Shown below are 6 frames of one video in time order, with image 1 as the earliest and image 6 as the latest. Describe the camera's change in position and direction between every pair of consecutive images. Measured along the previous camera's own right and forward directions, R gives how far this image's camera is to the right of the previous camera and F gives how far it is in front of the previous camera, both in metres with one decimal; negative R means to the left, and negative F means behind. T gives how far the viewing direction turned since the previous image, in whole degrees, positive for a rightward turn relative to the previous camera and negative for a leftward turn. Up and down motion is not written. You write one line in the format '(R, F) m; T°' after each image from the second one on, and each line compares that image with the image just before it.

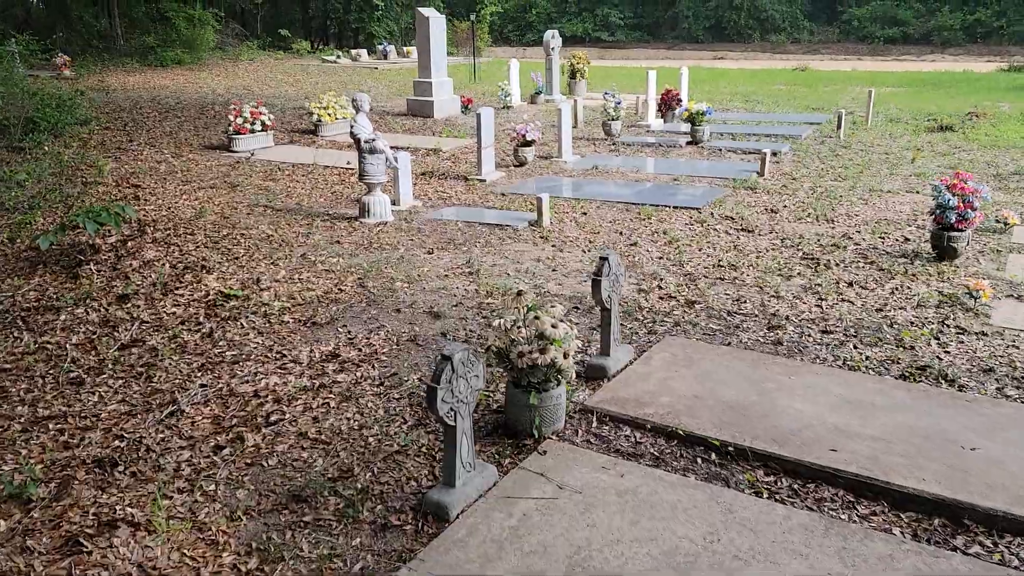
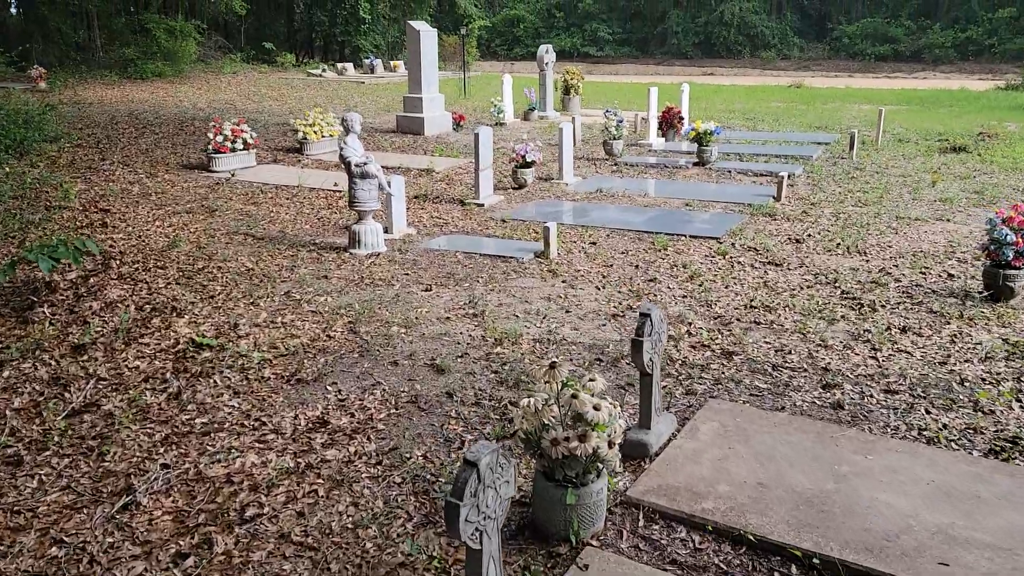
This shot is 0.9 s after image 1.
(-0.2, +0.6) m; +1°
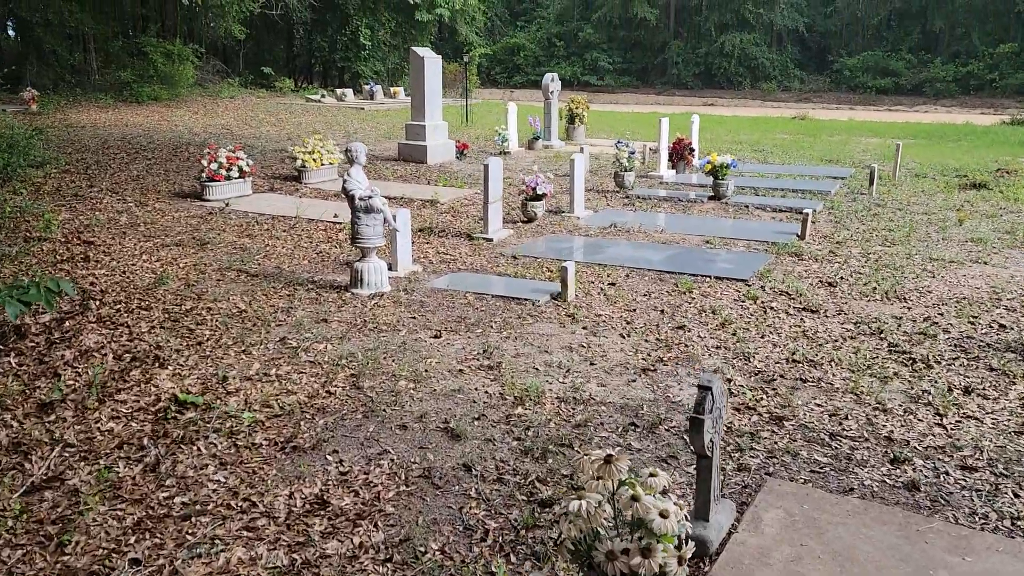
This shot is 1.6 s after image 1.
(-0.2, +0.5) m; 0°
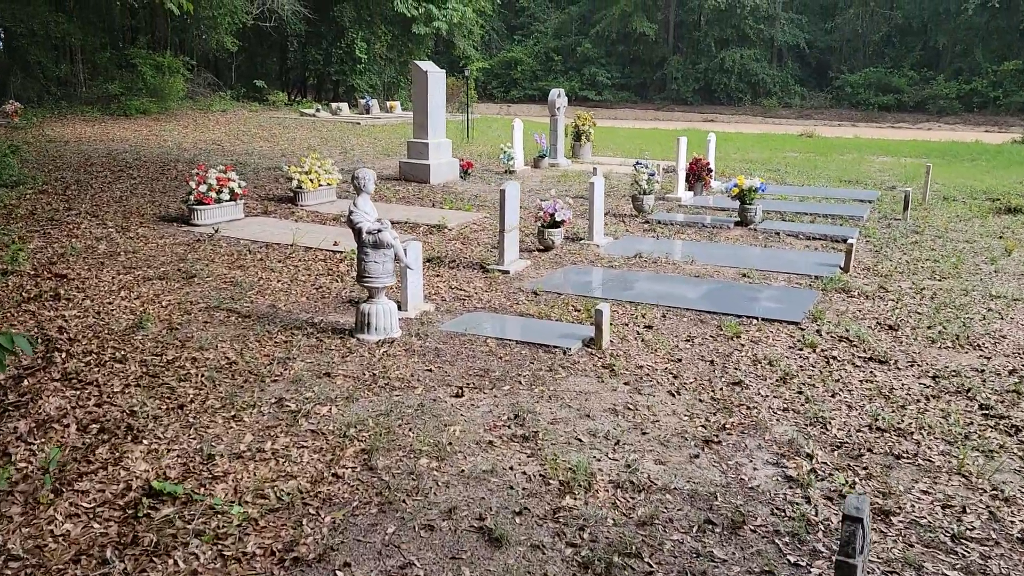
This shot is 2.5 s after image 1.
(-0.2, +0.7) m; +1°
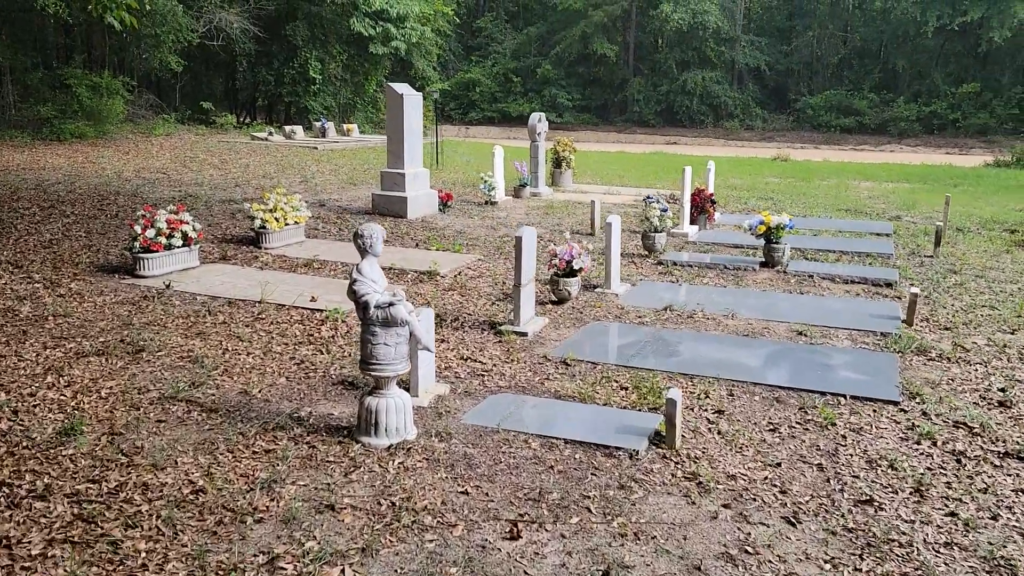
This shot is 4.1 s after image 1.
(-0.5, +1.2) m; +4°
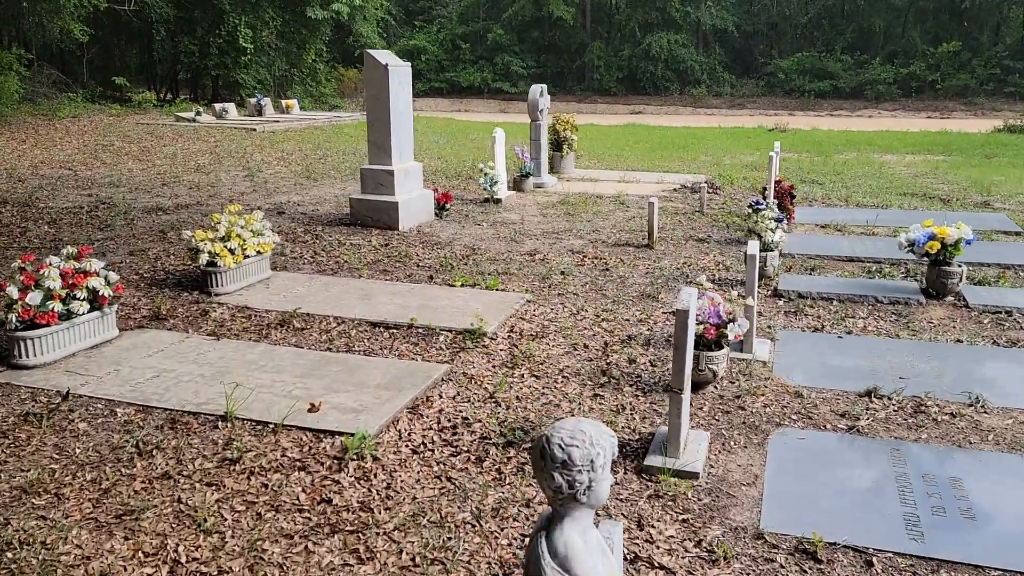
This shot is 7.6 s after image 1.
(-1.0, +2.6) m; +5°
